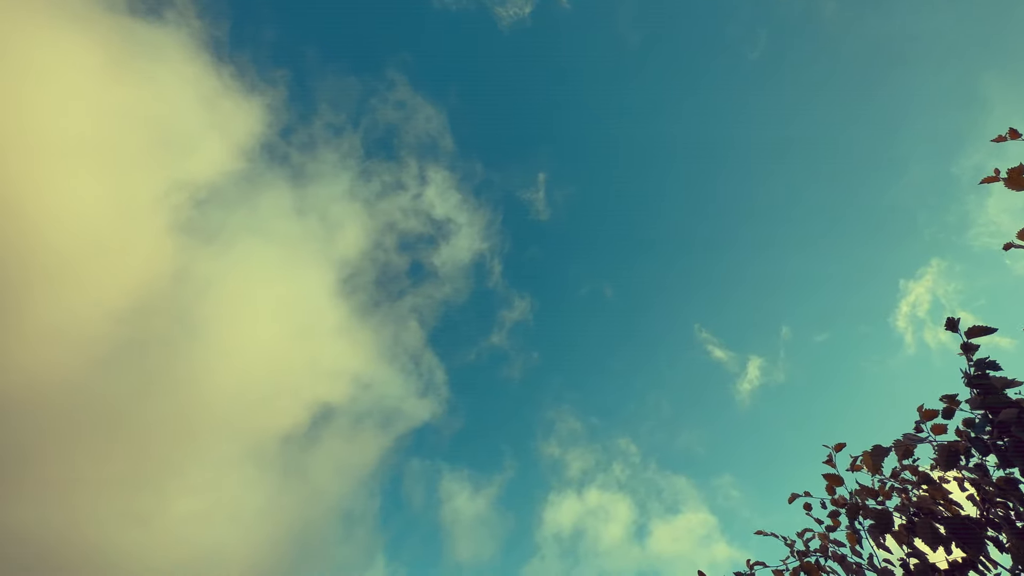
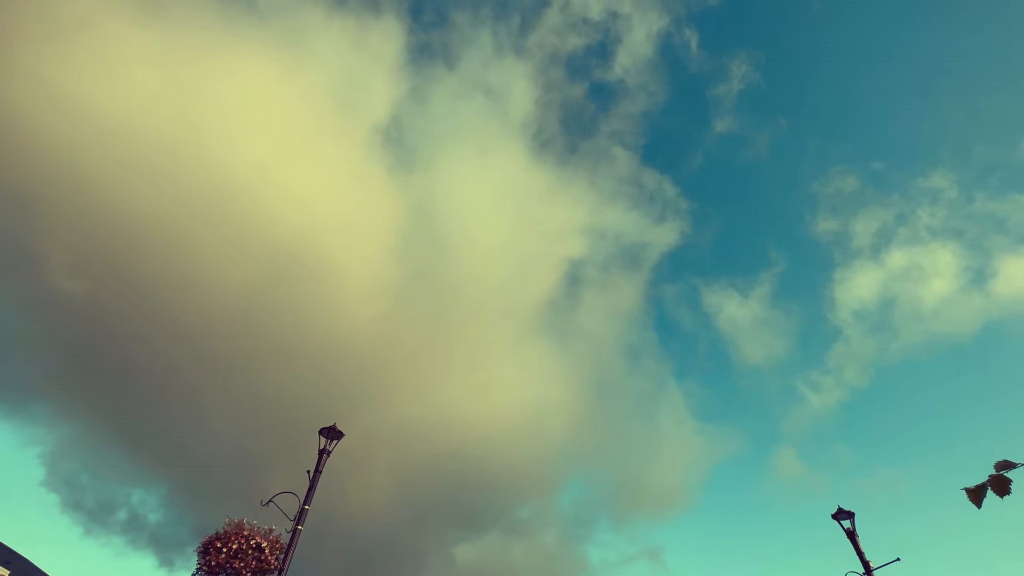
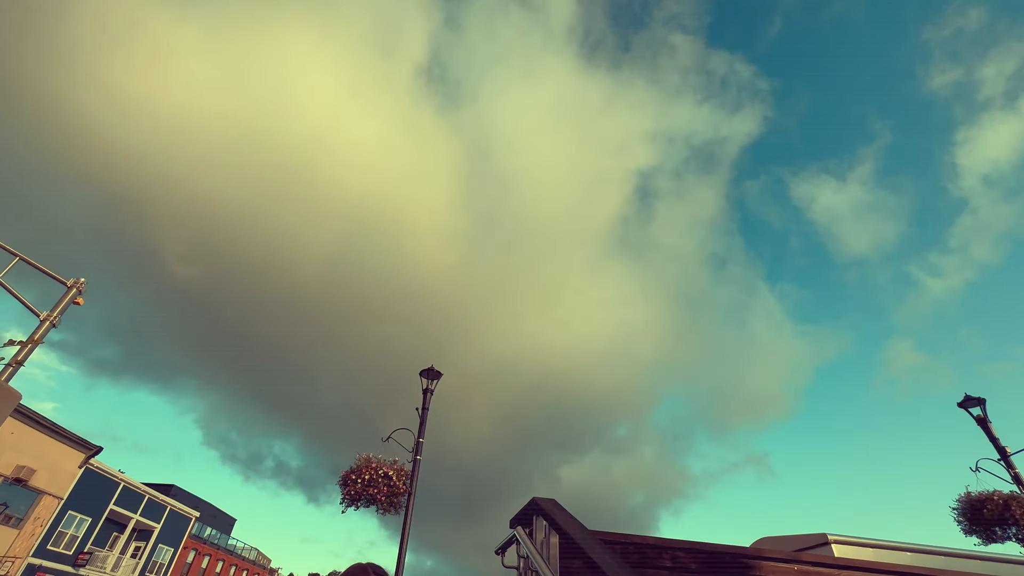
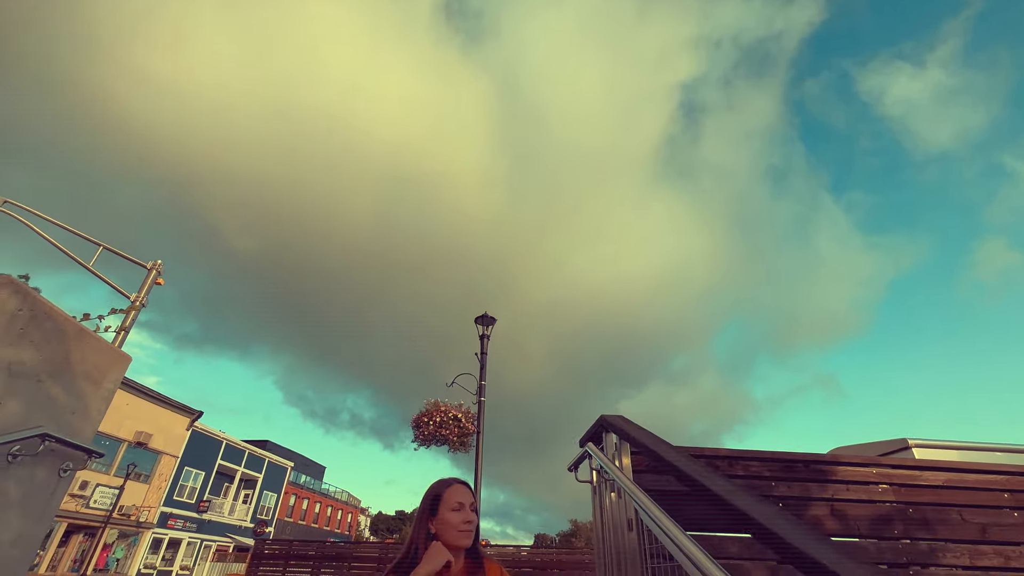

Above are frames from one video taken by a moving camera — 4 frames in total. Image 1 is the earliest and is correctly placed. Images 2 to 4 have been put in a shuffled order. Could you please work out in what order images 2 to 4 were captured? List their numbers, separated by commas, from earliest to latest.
2, 3, 4
